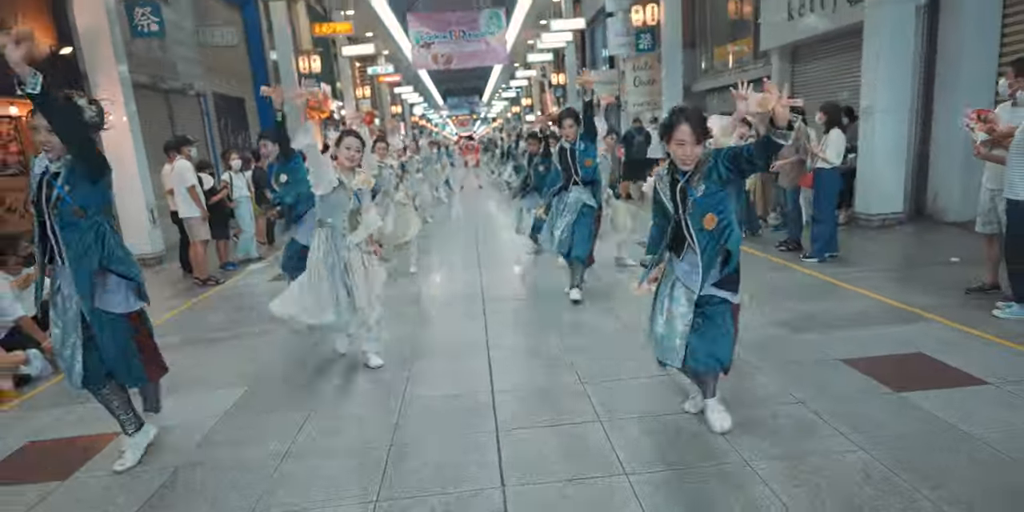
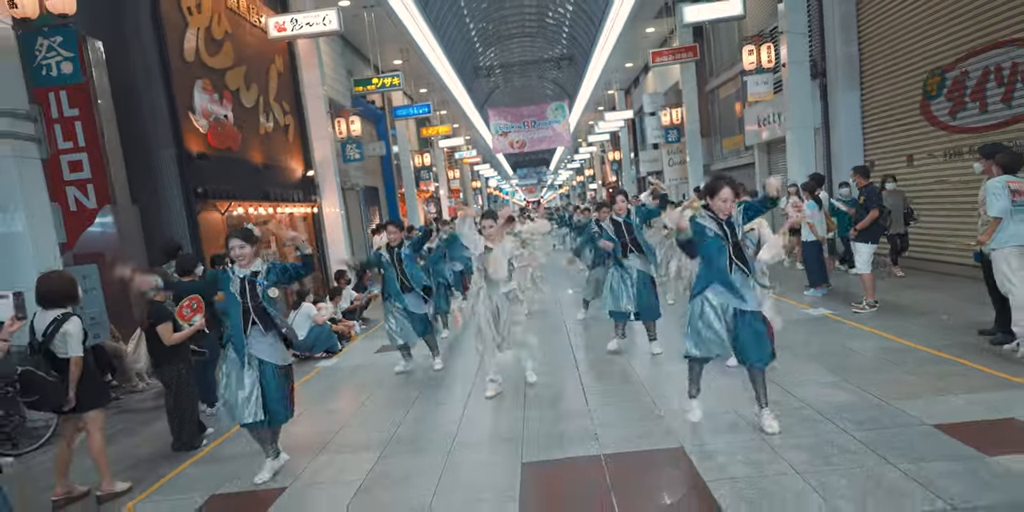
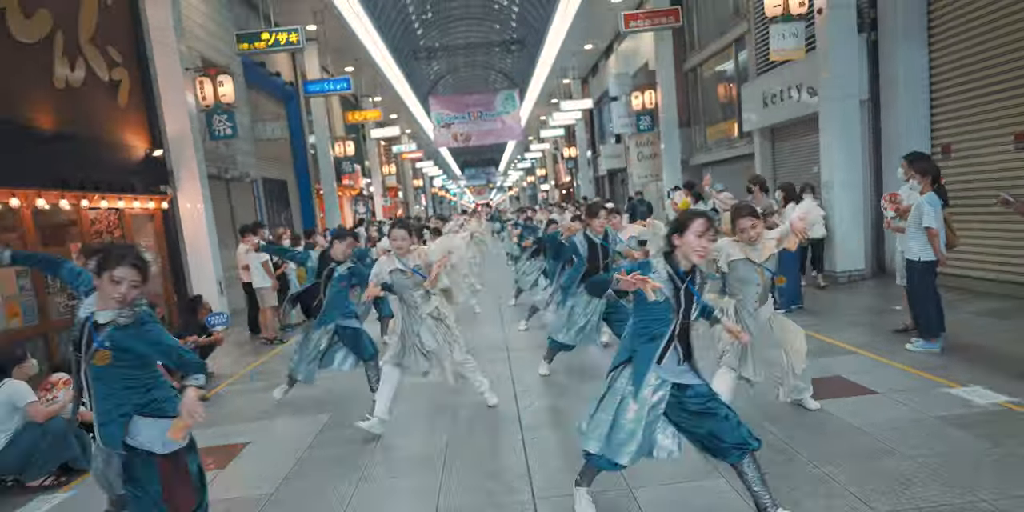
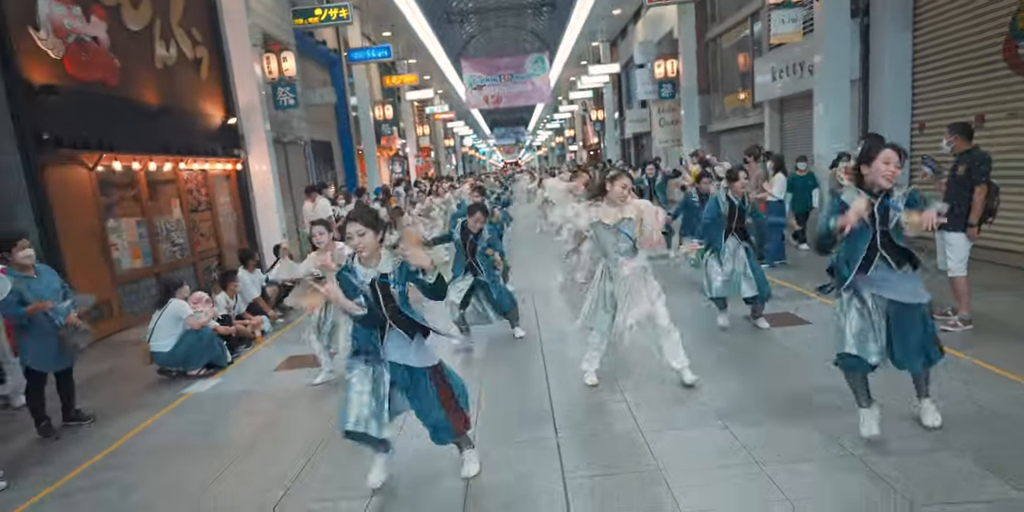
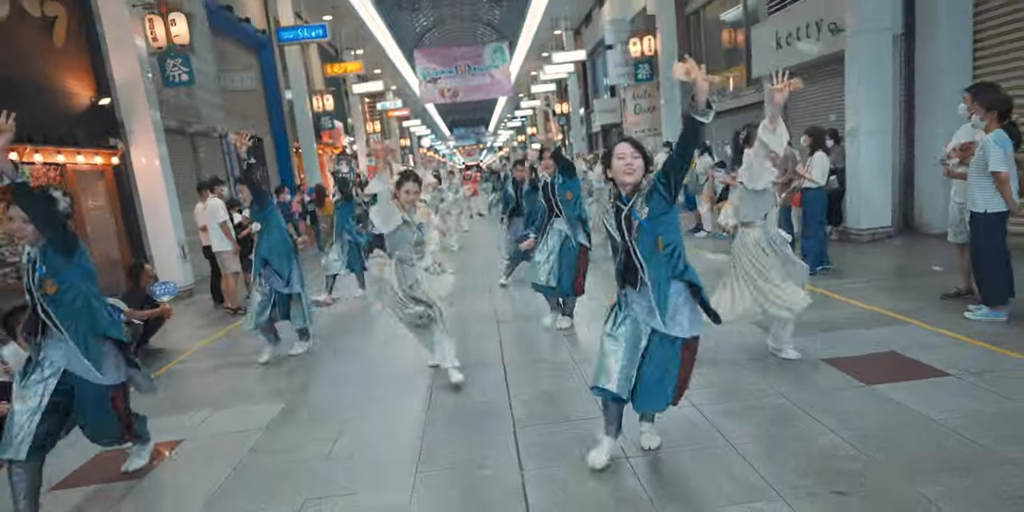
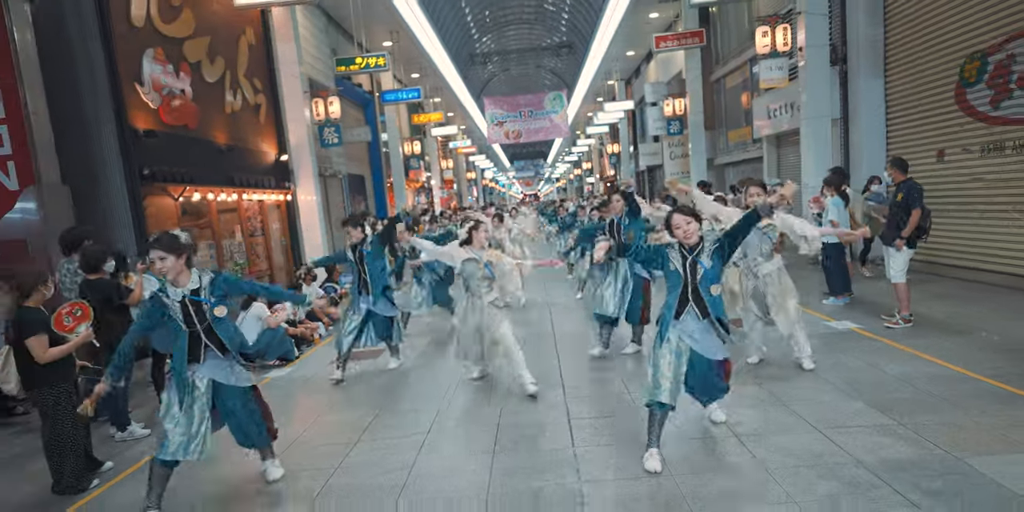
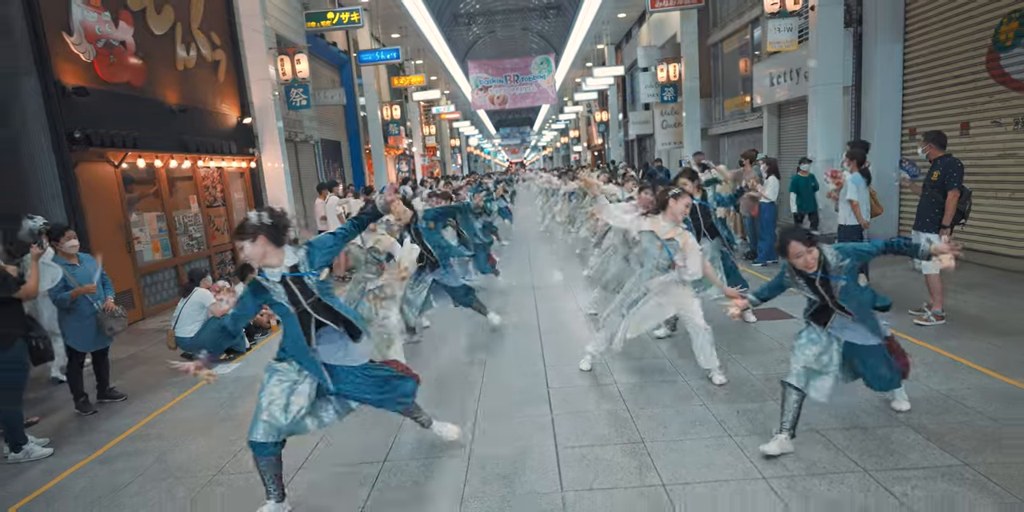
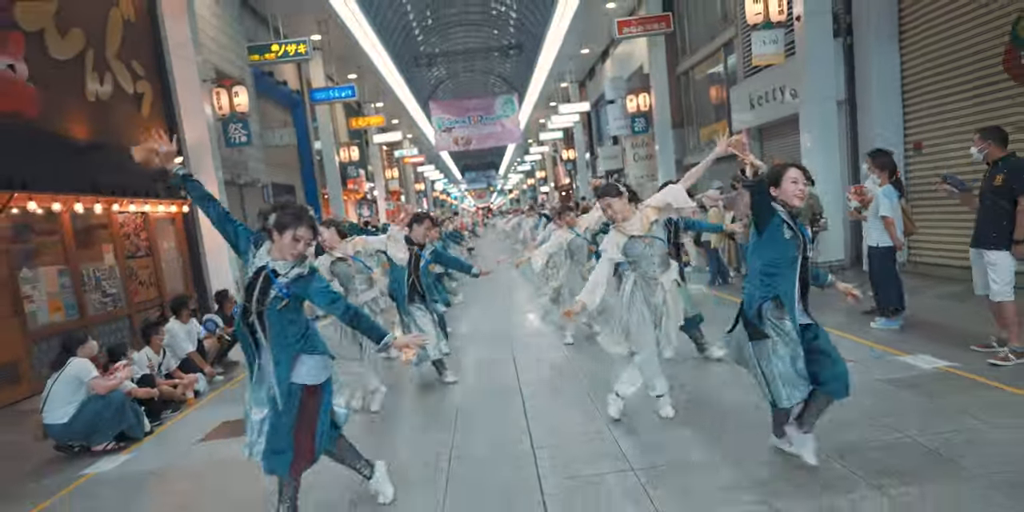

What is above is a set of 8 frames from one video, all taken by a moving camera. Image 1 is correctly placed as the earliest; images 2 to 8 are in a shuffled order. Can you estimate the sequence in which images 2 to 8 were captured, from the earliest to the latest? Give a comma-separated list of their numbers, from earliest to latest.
5, 3, 8, 4, 7, 6, 2
